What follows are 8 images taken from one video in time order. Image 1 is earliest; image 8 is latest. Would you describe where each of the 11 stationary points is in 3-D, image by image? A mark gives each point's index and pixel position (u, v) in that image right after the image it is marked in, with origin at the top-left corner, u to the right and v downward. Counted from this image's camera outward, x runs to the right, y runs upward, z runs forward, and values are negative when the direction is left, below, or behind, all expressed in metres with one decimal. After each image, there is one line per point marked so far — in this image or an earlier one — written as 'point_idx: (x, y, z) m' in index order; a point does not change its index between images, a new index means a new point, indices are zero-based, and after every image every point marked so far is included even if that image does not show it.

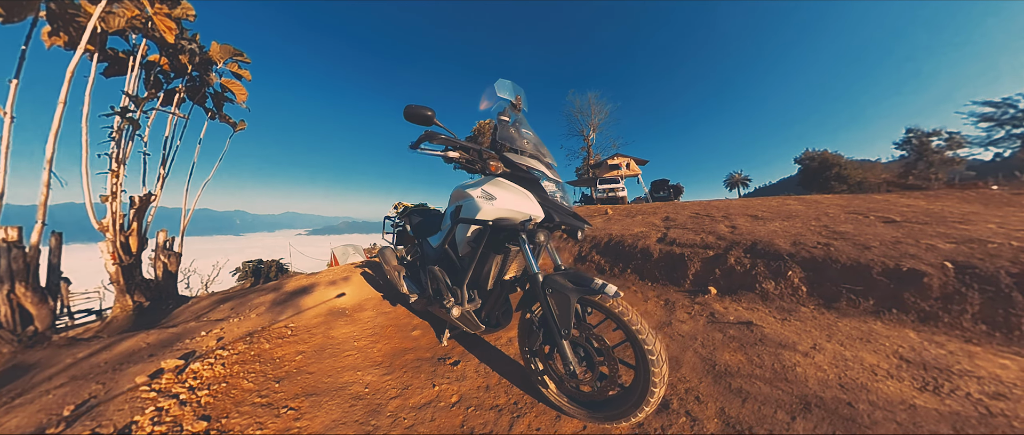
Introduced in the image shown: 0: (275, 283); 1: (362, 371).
0: (-5.2, -1.5, +5.6) m
1: (-2.1, -2.1, +3.7) m
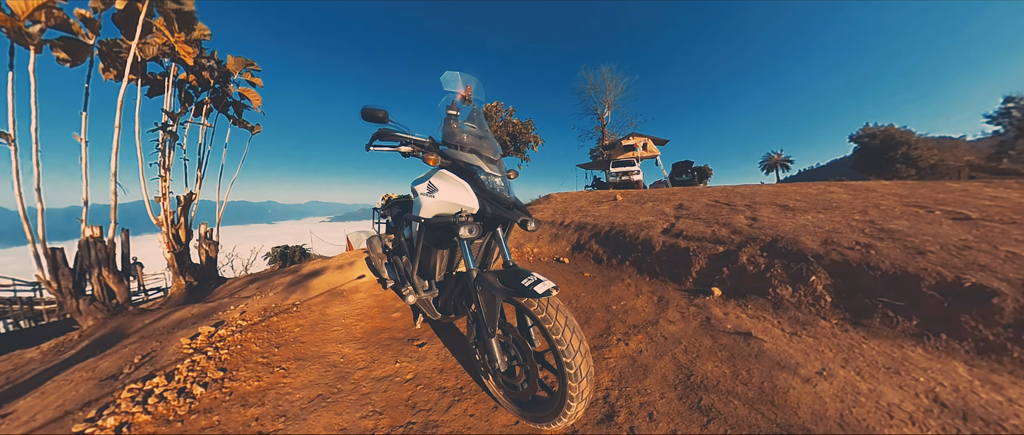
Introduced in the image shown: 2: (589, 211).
0: (-5.4, -1.2, +6.8) m
1: (-2.7, -2.0, +4.3) m
2: (+2.2, +0.2, +8.6) m
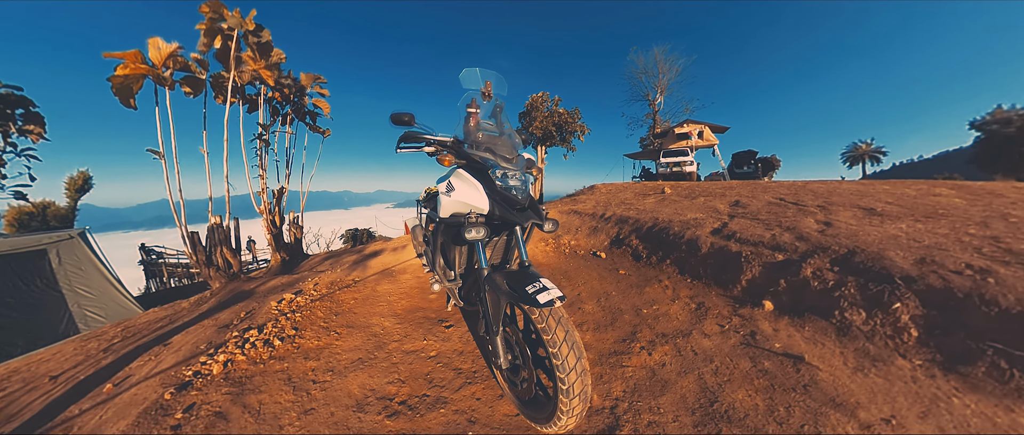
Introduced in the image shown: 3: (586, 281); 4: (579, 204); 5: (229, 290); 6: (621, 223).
0: (-4.5, -0.9, +8.0) m
1: (-2.3, -1.9, +5.0) m
2: (+3.4, +0.4, +8.0) m
3: (+1.5, -1.2, +5.8) m
4: (+2.0, +0.4, +9.1) m
5: (-6.0, -1.6, +5.8) m
6: (+2.8, -0.2, +7.2) m
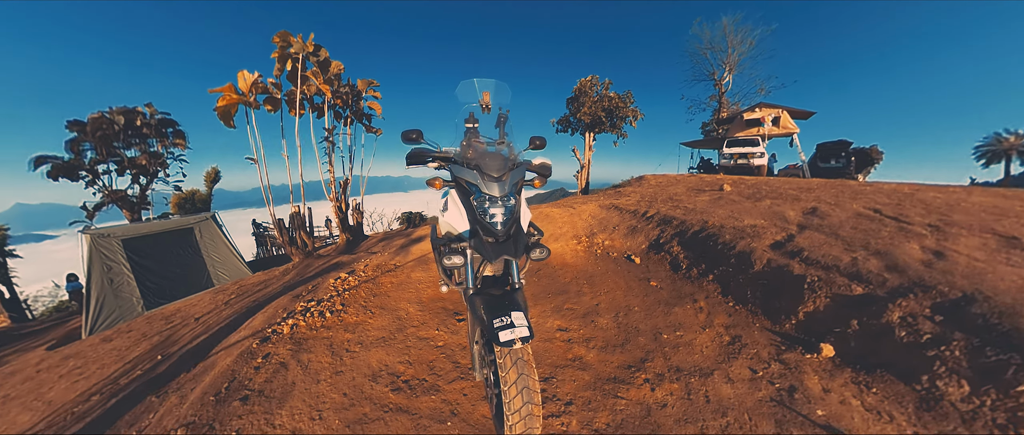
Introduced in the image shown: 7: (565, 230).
0: (-3.4, -0.5, +8.9) m
1: (-2.1, -1.8, +5.6) m
2: (+4.2, +0.4, +7.0) m
3: (+1.9, -1.3, +5.4) m
4: (+3.2, +0.5, +8.3) m
5: (-5.5, -1.3, +7.3) m
6: (+3.5, -0.2, +6.3) m
7: (+1.4, -0.3, +7.6) m
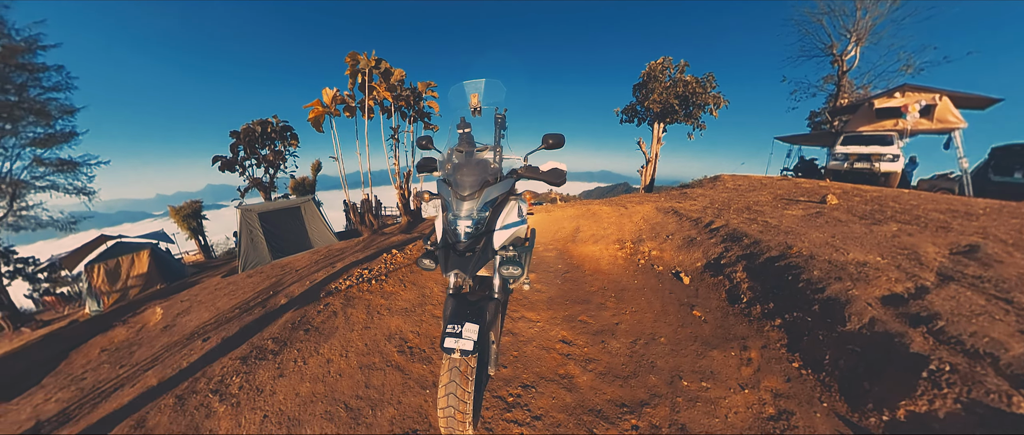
0: (-1.8, +0.1, +9.5) m
1: (-1.6, -1.5, +6.1) m
2: (+5.0, +0.1, +5.4) m
3: (+2.2, -1.4, +4.7) m
4: (+4.4, +0.4, +6.9) m
5: (-4.3, -0.6, +8.6) m
6: (+4.0, -0.4, +5.0) m
7: (+2.4, -0.3, +6.8) m
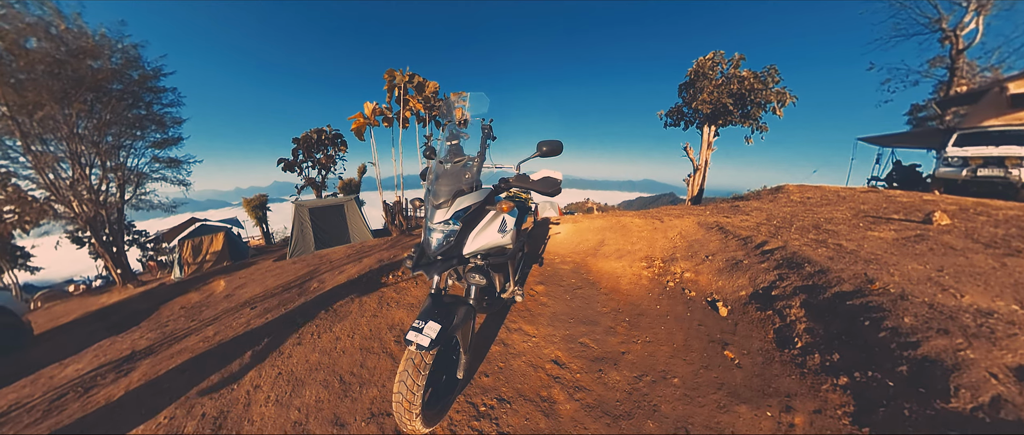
0: (-0.8, -0.2, +9.5) m
1: (-1.4, -1.6, +6.1) m
2: (+5.0, -0.3, +4.1) m
3: (+2.1, -1.6, +4.0) m
4: (+4.8, 0.0, +5.8) m
5: (-3.5, -0.7, +9.1) m
6: (+4.0, -0.7, +4.0) m
7: (+2.8, -0.7, +6.1) m
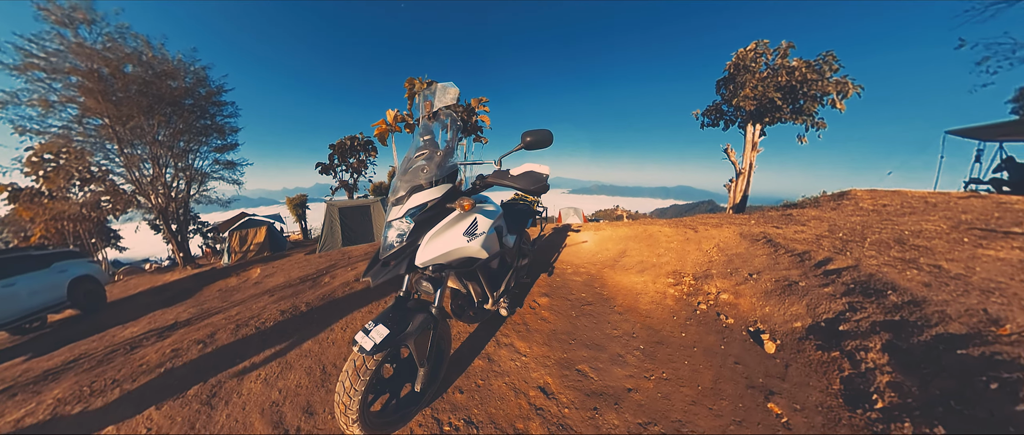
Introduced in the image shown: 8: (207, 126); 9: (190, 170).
0: (-0.2, -0.4, +9.1) m
1: (-1.2, -1.7, +5.8) m
2: (+4.9, -0.4, +3.1) m
3: (+2.0, -1.7, +3.3) m
4: (+4.9, -0.2, +4.8) m
5: (-2.9, -0.8, +9.0) m
6: (+3.9, -0.9, +3.0) m
7: (+2.9, -0.8, +5.3) m
8: (-13.8, +4.0, +12.4) m
9: (-14.8, +2.0, +12.6) m
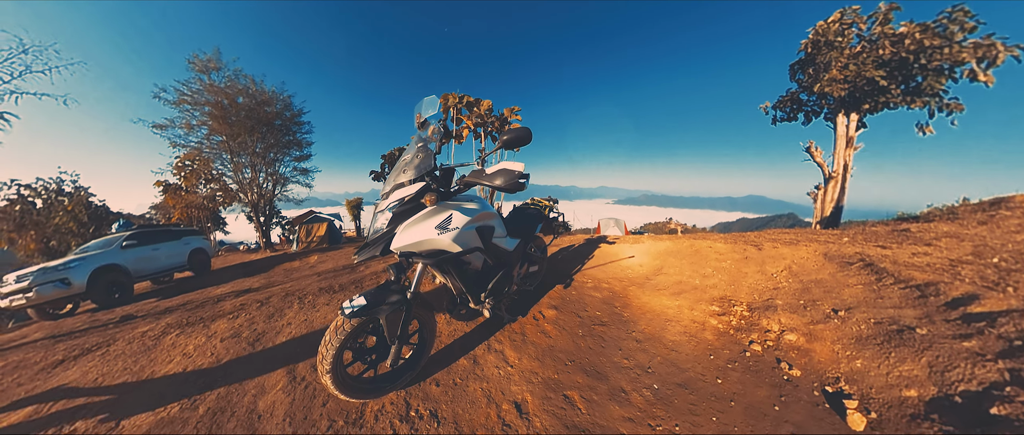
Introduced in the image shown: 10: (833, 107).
0: (+0.8, -0.6, +8.6) m
1: (-0.9, -1.8, +5.5) m
2: (+4.6, -0.6, +1.7) m
3: (+1.7, -1.8, +2.4) m
4: (+4.9, -0.4, +3.3) m
5: (-1.9, -1.0, +9.1) m
6: (+3.6, -1.0, +1.8) m
7: (+3.1, -1.0, +4.2) m
8: (-11.7, +4.1, +14.8) m
9: (-12.7, +2.1, +15.1) m
10: (+10.2, +3.3, +8.3) m
